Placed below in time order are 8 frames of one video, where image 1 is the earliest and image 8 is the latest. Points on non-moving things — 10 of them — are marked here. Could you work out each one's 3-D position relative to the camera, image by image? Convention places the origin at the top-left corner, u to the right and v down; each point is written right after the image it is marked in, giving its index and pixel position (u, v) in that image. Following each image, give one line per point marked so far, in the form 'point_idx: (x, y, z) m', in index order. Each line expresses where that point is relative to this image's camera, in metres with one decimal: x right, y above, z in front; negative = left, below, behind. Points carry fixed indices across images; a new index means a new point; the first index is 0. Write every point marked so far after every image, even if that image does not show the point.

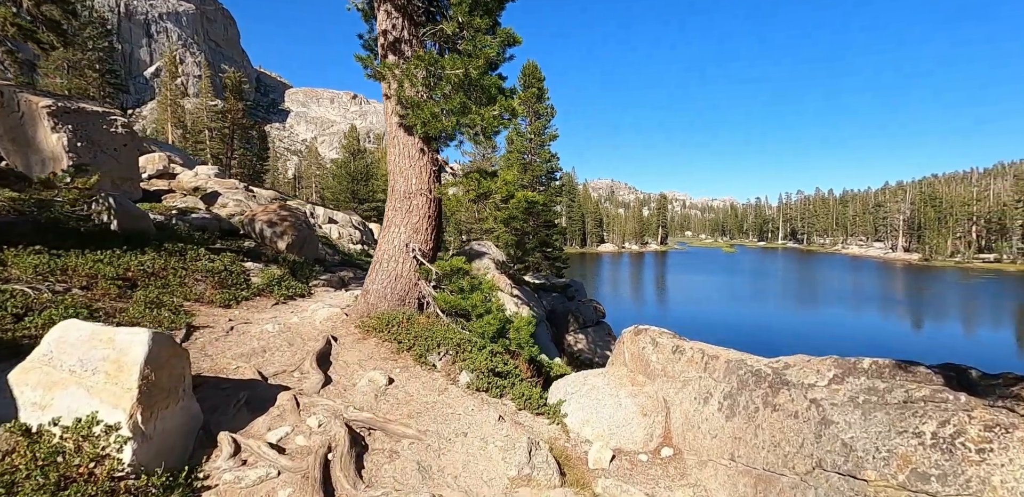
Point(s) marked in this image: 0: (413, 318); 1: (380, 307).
0: (-1.8, -1.3, +8.8) m
1: (-2.6, -1.2, +9.7) m
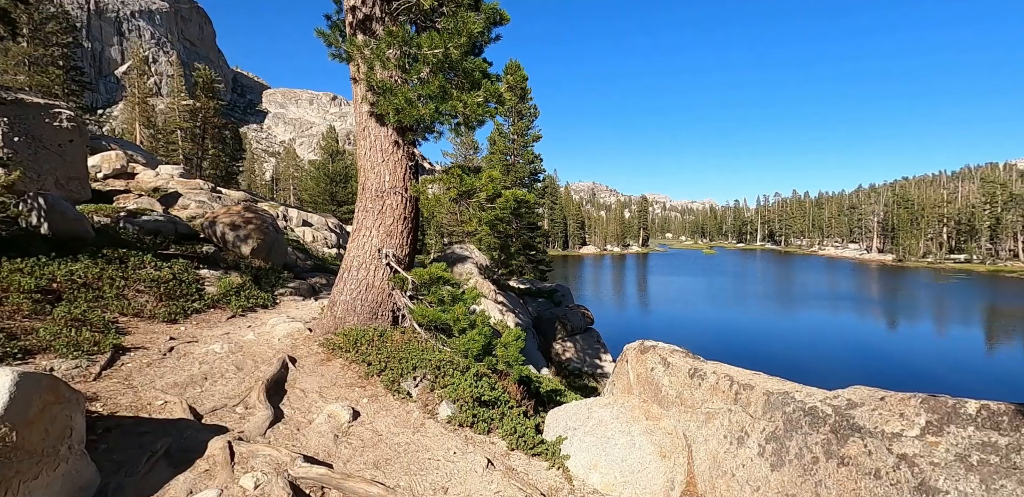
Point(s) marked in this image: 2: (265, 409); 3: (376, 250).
0: (-2.0, -1.4, +7.7) m
1: (-2.9, -1.3, +8.5) m
2: (-2.9, -1.9, +5.6) m
3: (-2.4, 0.0, +8.5) m
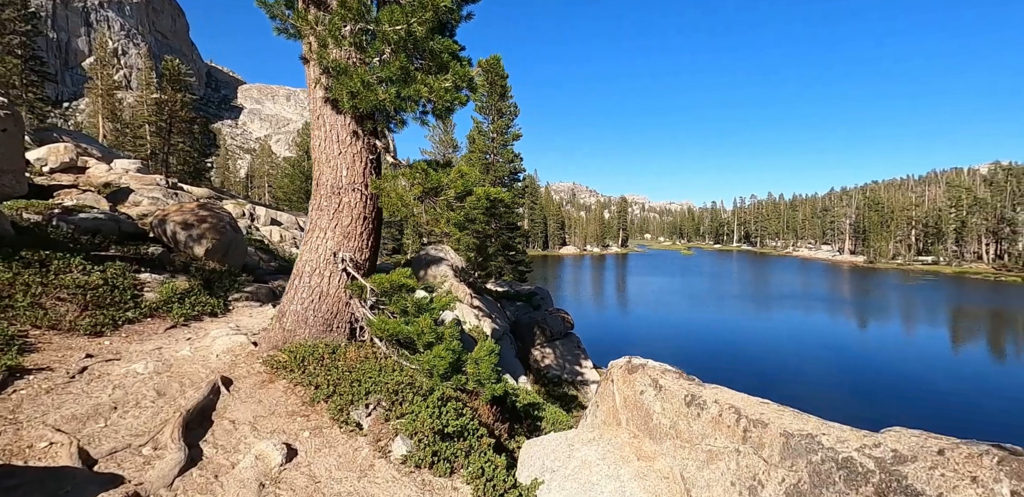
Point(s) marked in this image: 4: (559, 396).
0: (-2.4, -1.4, +6.7) m
1: (-3.3, -1.3, +7.5) m
2: (-3.2, -1.9, +4.6) m
3: (-2.8, -0.1, +7.5) m
4: (+1.5, -4.9, +16.2) m
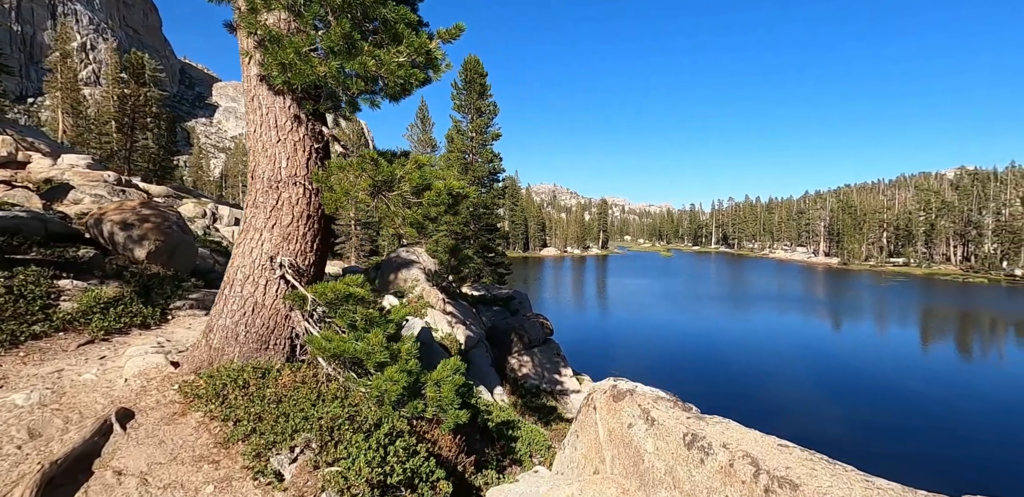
0: (-2.8, -1.5, +5.6) m
1: (-3.7, -1.4, +6.4) m
2: (-3.5, -1.9, +3.5) m
3: (-3.2, -0.1, +6.4) m
4: (+0.8, -5.0, +15.2) m
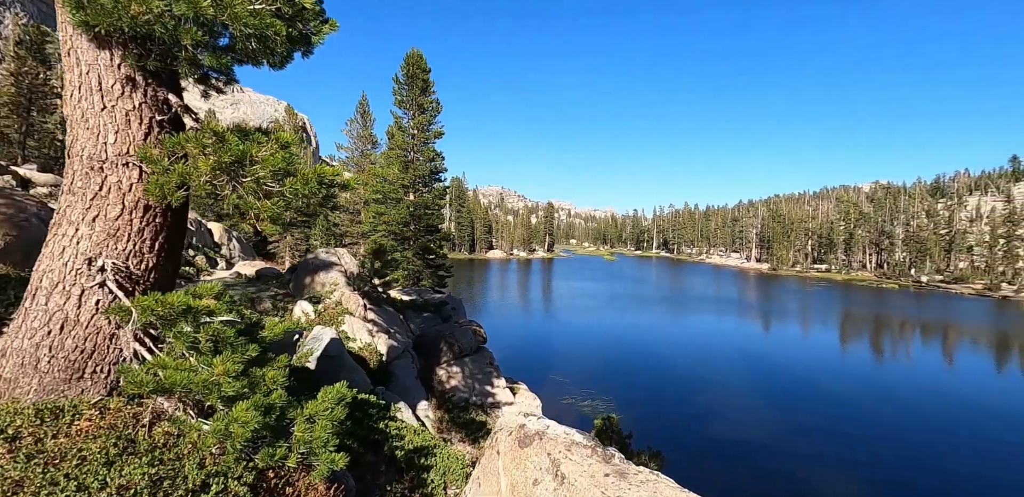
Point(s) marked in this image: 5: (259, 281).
0: (-3.8, -1.5, +4.2) m
1: (-4.8, -1.4, +4.8) m
2: (-4.3, -1.9, +2.0) m
3: (-4.3, -0.1, +4.9) m
4: (-1.4, -5.1, +14.1) m
5: (-9.0, -1.2, +17.4) m
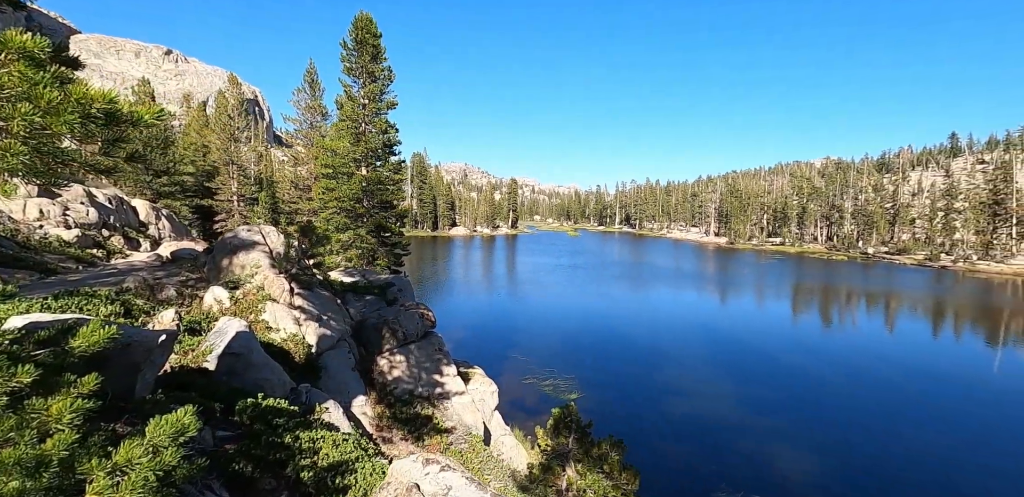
0: (-4.5, -1.3, +2.5) m
1: (-5.5, -1.2, +3.0) m
2: (-4.8, -1.9, +0.3) m
3: (-5.0, 0.0, +3.1) m
4: (-2.7, -4.4, +12.6) m
5: (-10.6, -0.5, +15.2) m
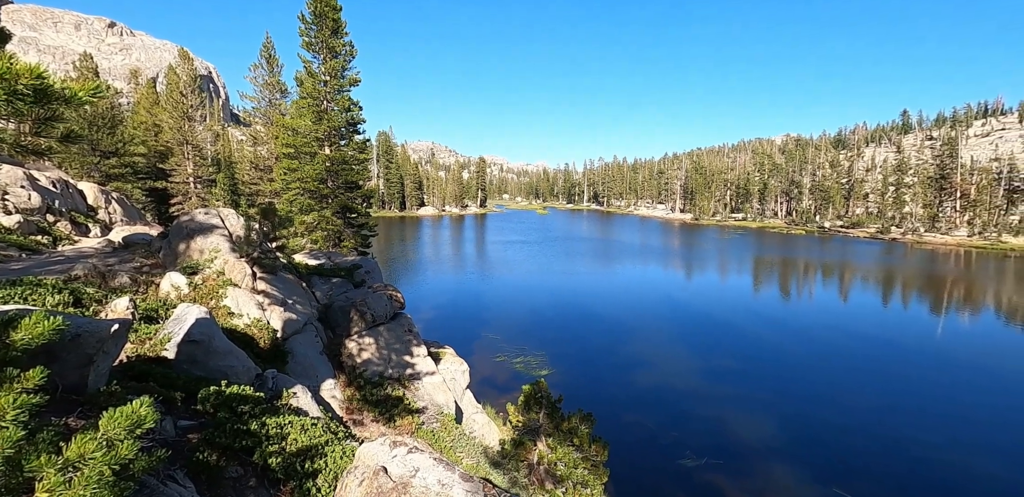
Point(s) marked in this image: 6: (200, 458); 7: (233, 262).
0: (-4.6, -1.3, +2.2) m
1: (-5.7, -1.2, +2.7) m
2: (-4.8, -2.0, 0.0) m
3: (-5.3, +0.1, +2.8) m
4: (-3.4, -4.0, +12.6) m
5: (-11.5, -0.1, +14.5) m
6: (-4.0, -2.7, +6.3) m
7: (-7.2, -0.4, +12.6) m
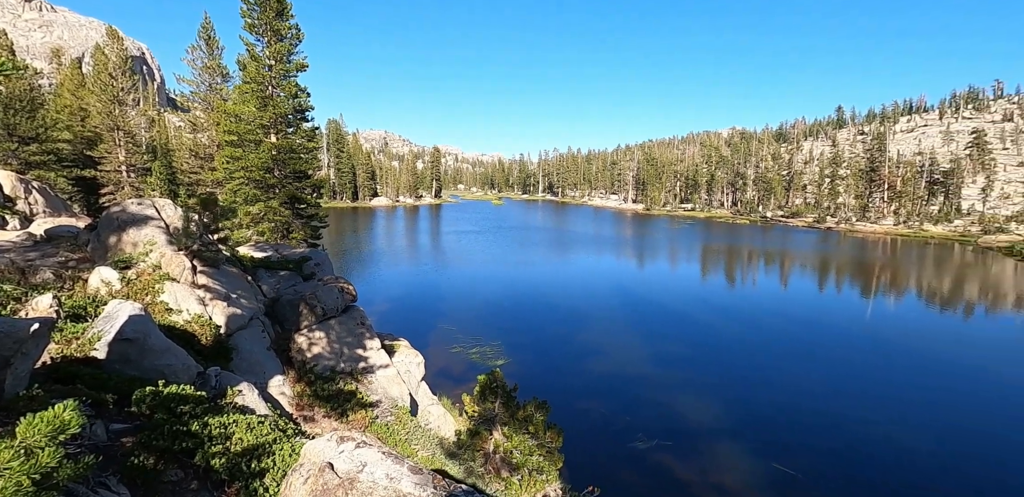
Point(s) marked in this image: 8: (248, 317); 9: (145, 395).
0: (-4.9, -1.3, +1.8) m
1: (-6.0, -1.2, +2.2) m
2: (-4.8, -2.0, -0.3) m
3: (-5.6, +0.1, +2.3) m
4: (-4.6, -3.7, +12.3) m
5: (-12.9, +0.1, +13.5) m
6: (-4.6, -2.6, +6.0) m
7: (-8.3, -0.2, +12.0) m
8: (-6.7, -1.8, +12.5) m
9: (-5.3, -2.1, +7.1) m
